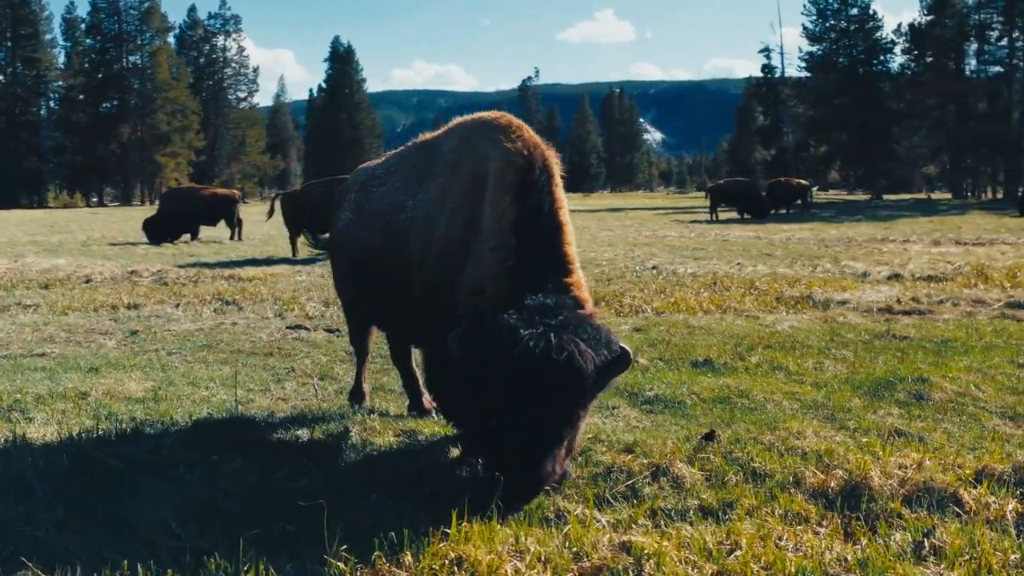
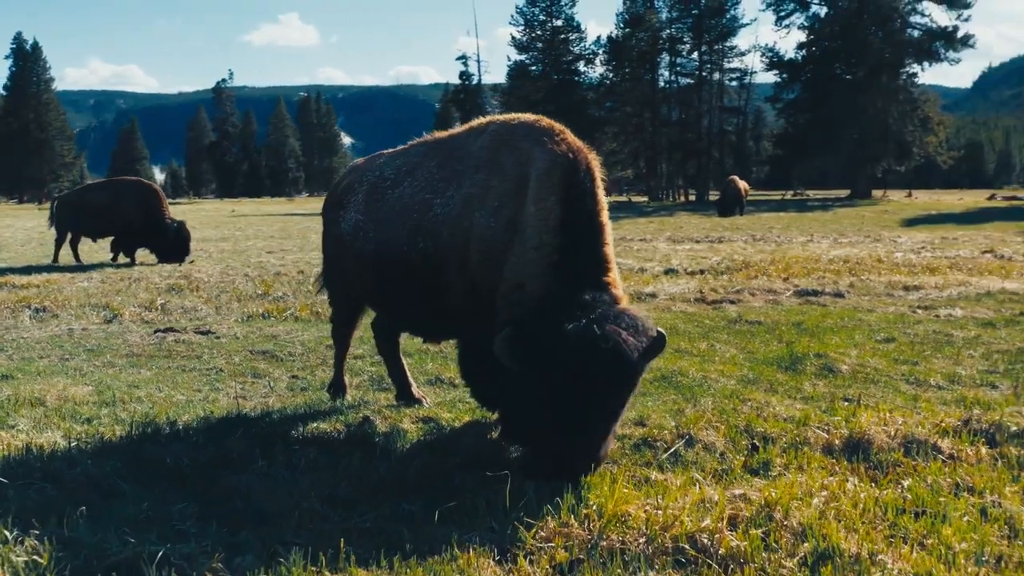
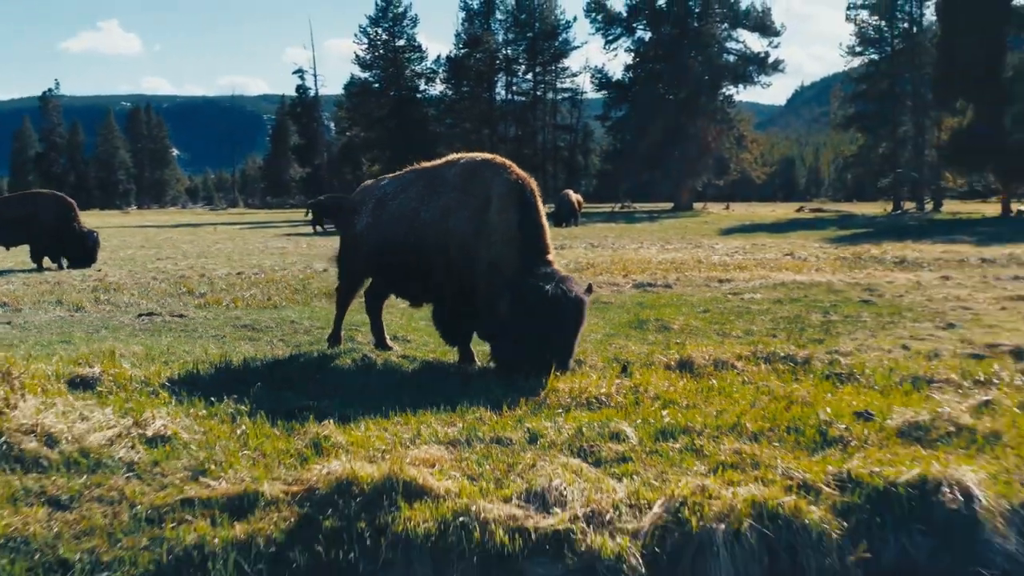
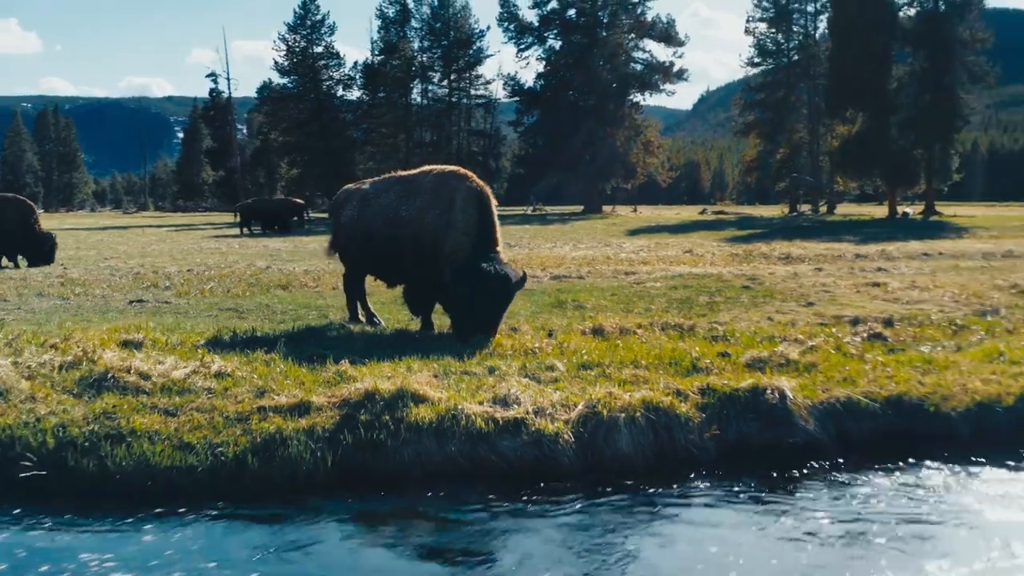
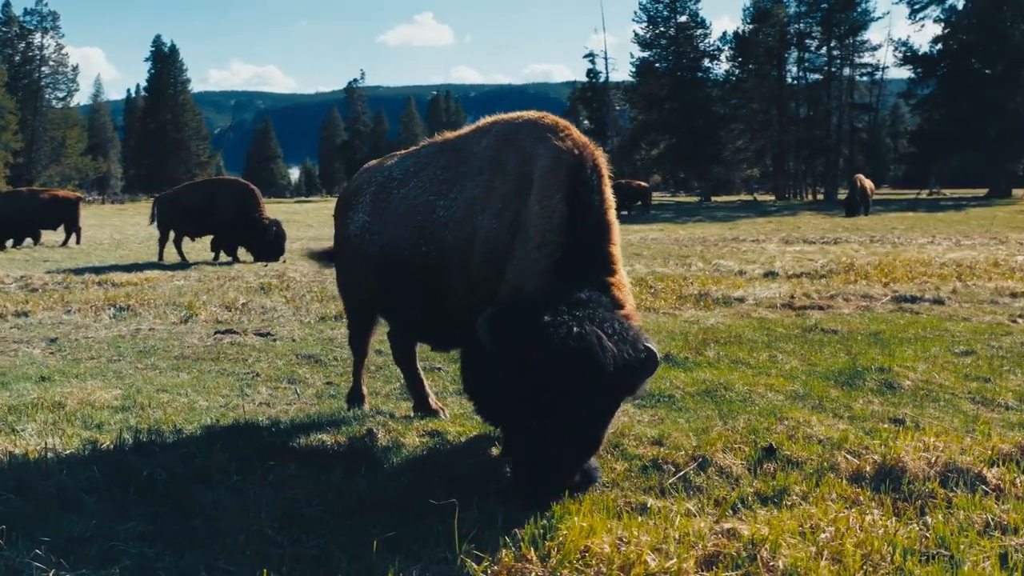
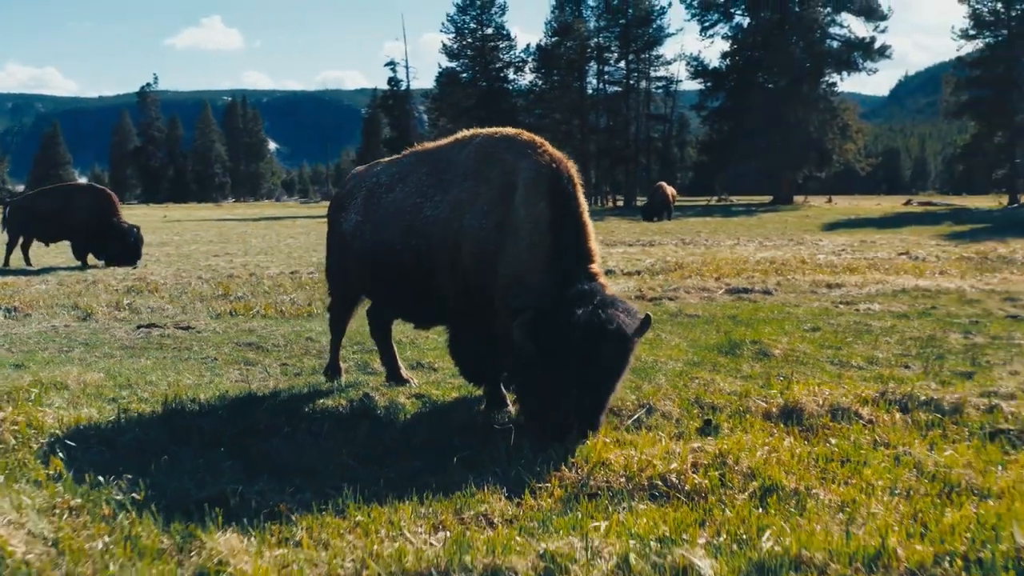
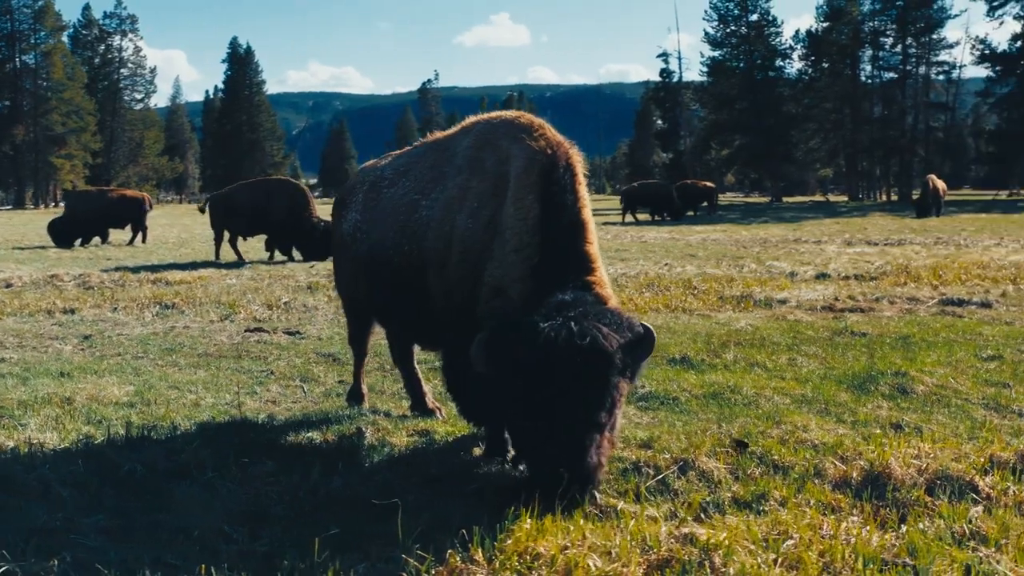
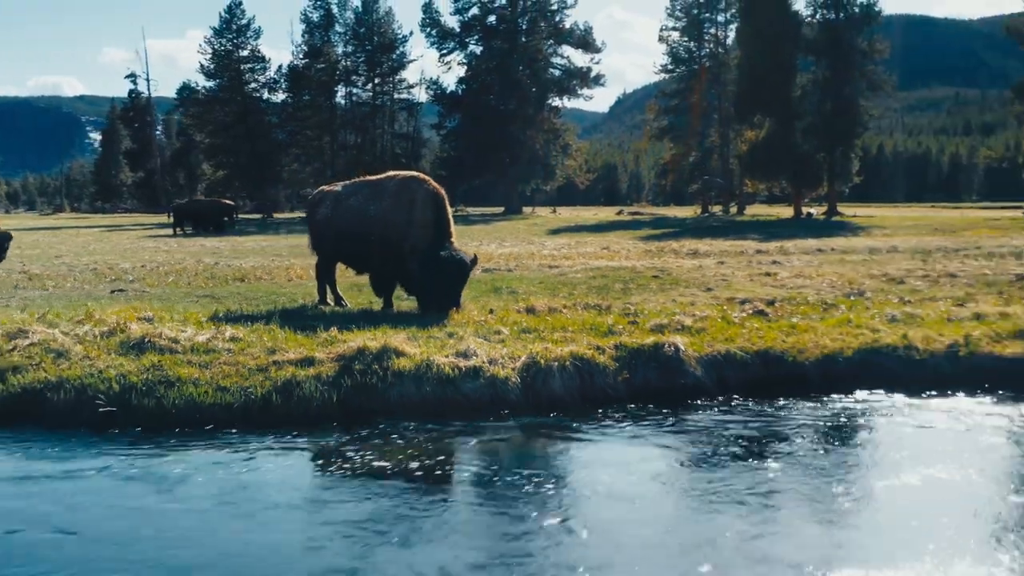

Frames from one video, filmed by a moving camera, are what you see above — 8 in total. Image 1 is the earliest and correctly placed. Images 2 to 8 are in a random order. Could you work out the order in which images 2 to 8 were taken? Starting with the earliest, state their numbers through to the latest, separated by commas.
7, 5, 2, 6, 3, 4, 8
